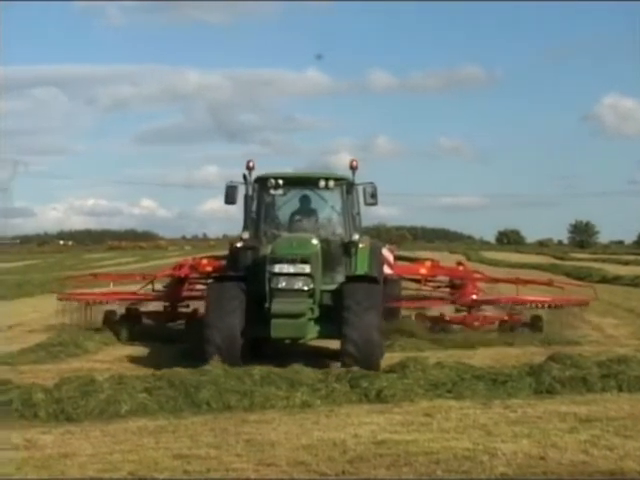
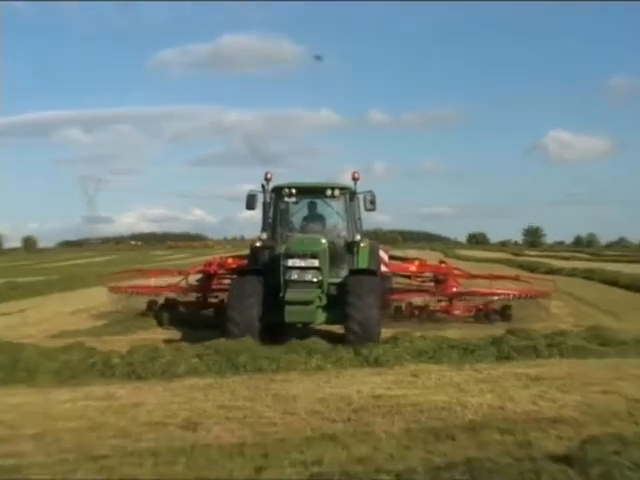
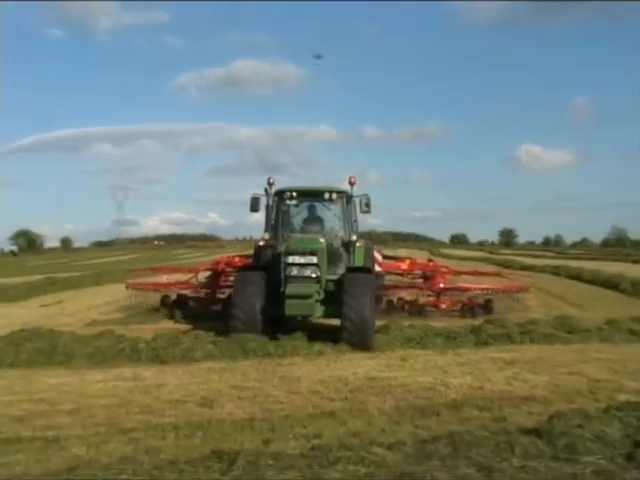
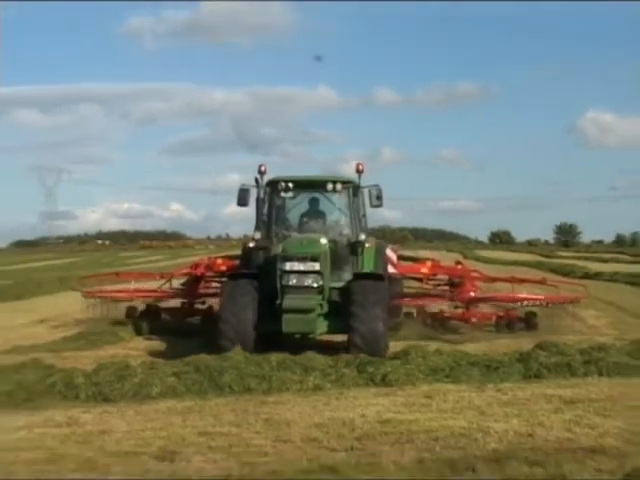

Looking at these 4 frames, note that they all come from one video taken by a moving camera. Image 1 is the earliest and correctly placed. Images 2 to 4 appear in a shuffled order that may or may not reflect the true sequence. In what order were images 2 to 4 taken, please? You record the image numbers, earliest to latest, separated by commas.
4, 2, 3
